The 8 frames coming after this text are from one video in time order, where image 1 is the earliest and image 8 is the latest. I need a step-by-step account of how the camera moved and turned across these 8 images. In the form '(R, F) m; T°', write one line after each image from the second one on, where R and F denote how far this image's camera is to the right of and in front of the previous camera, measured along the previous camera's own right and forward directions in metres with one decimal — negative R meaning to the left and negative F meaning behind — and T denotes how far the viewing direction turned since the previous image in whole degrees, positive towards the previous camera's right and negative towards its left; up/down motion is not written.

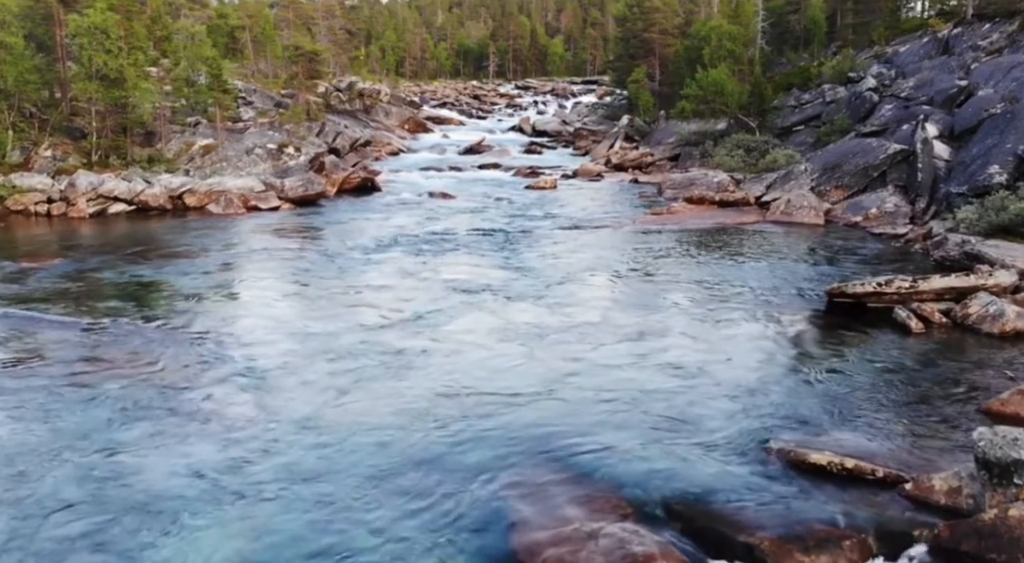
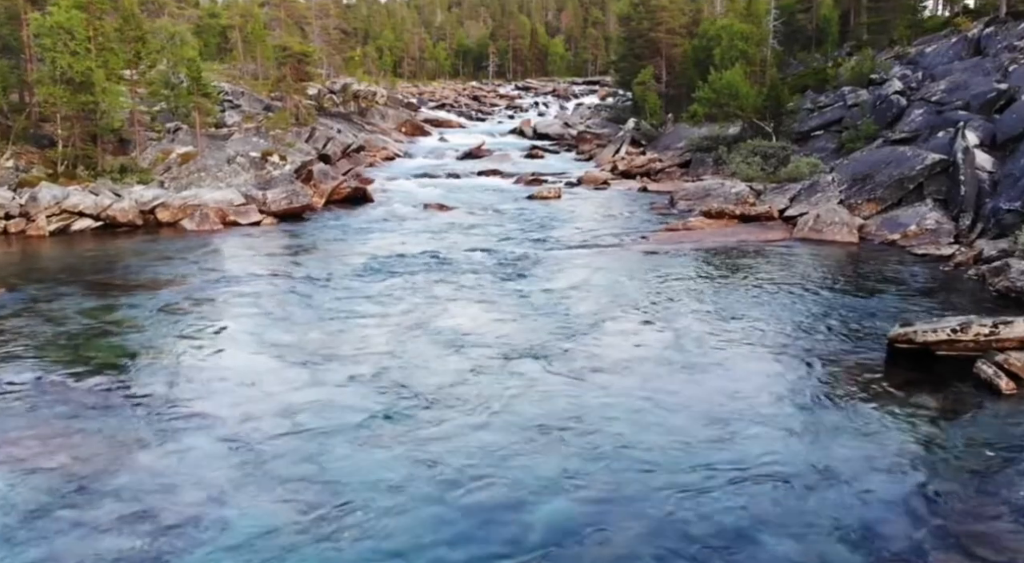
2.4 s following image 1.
(-0.1, +3.1) m; 0°
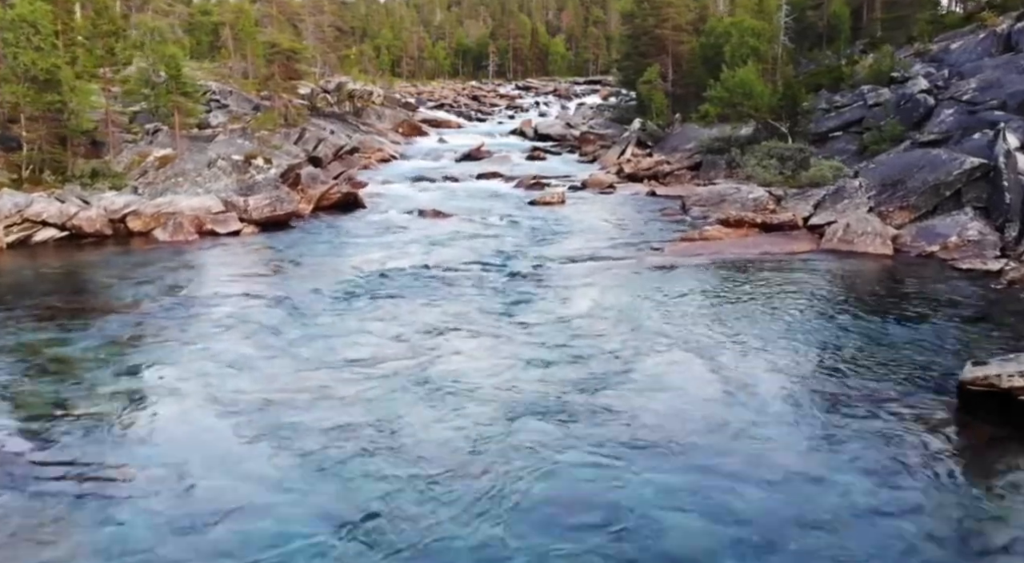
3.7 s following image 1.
(0.0, +2.7) m; 0°
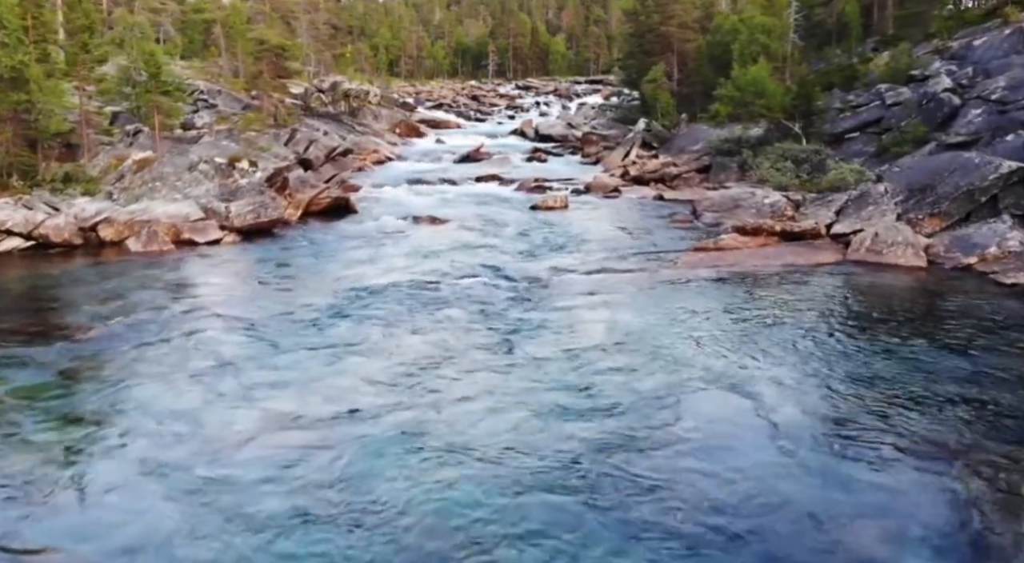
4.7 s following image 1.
(0.0, +2.2) m; 0°
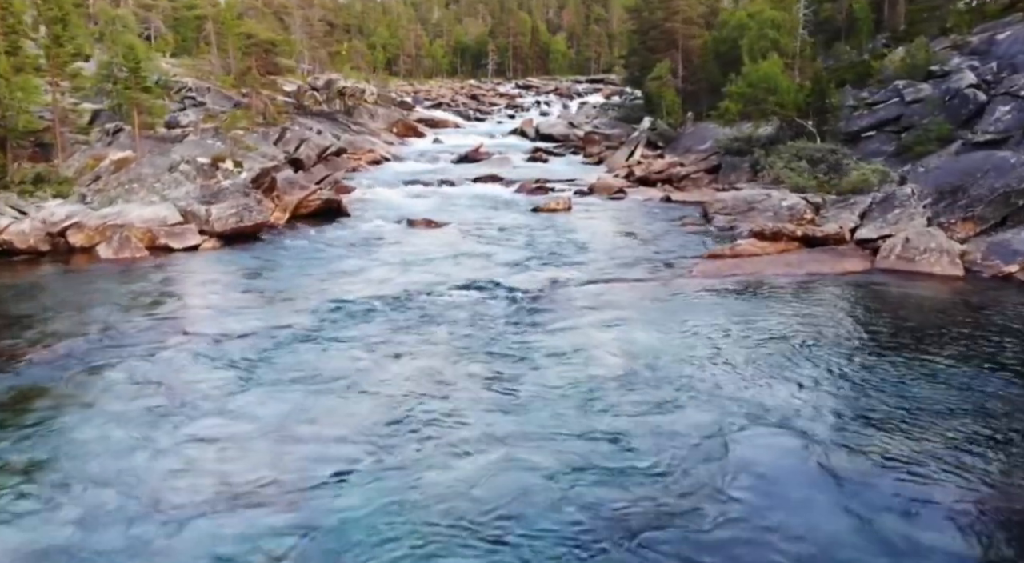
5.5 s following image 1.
(0.0, +2.1) m; 0°
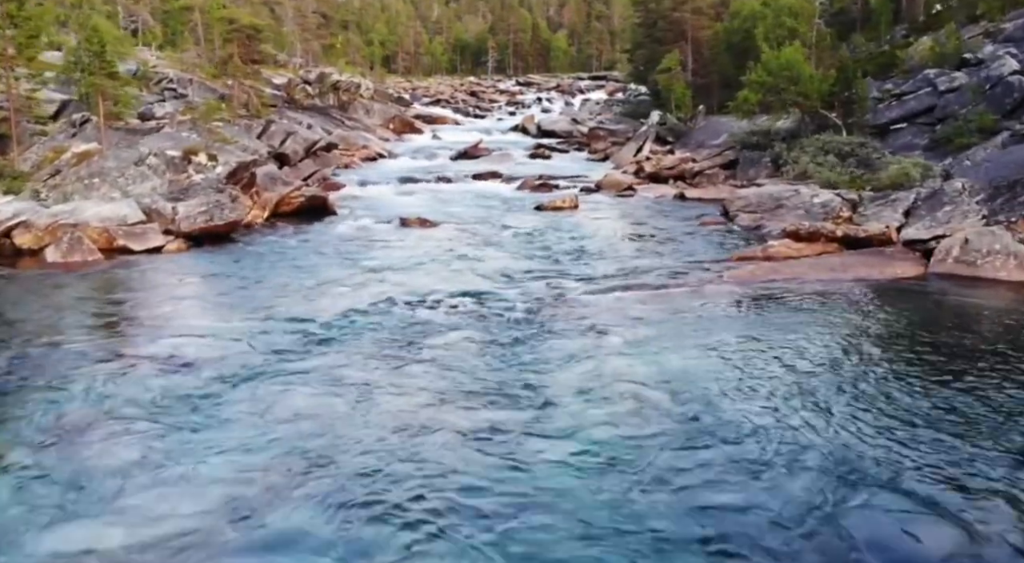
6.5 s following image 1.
(-0.1, +3.1) m; 0°
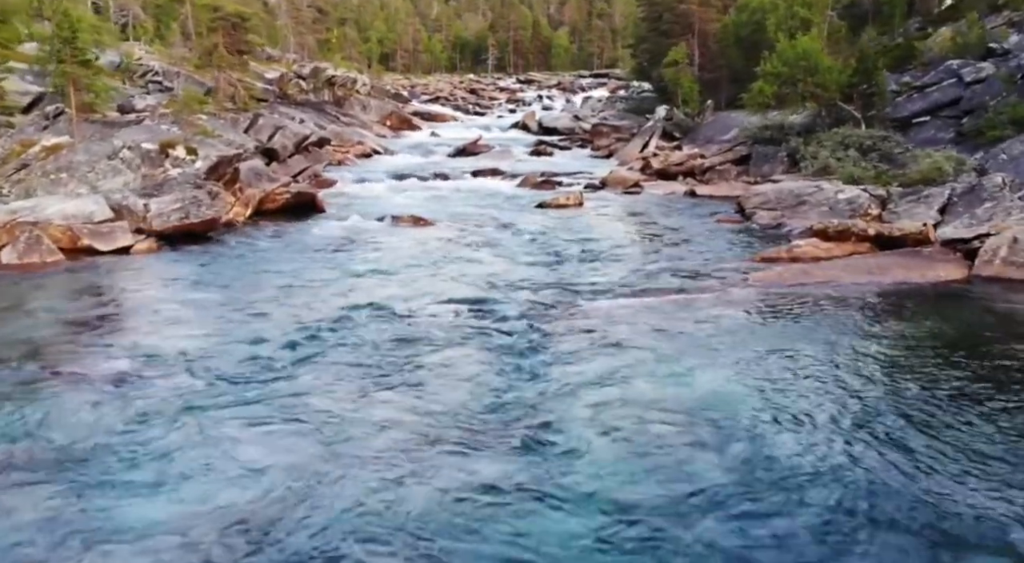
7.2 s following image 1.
(0.0, +2.1) m; 0°
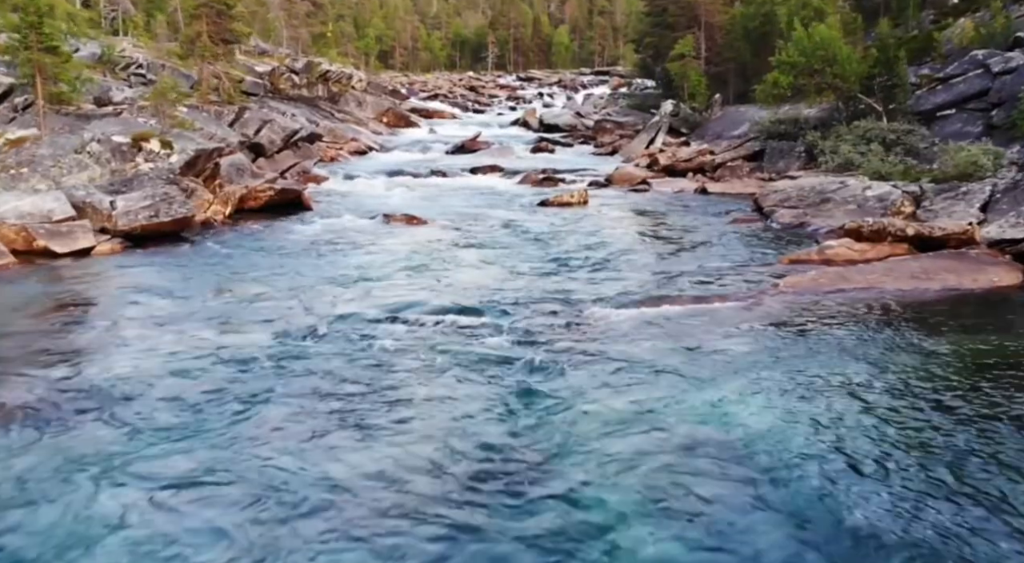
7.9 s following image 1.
(0.0, +2.1) m; 0°
